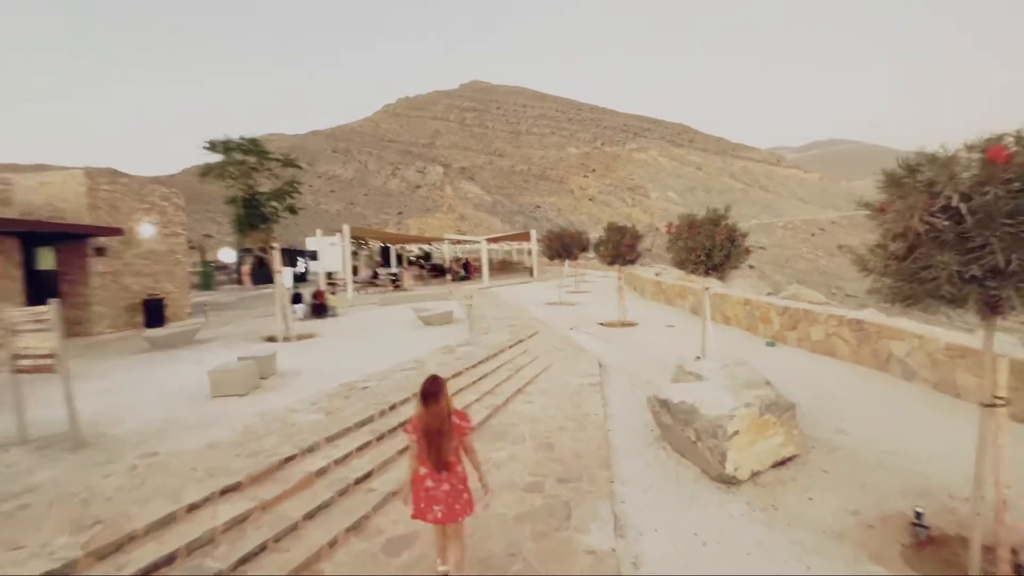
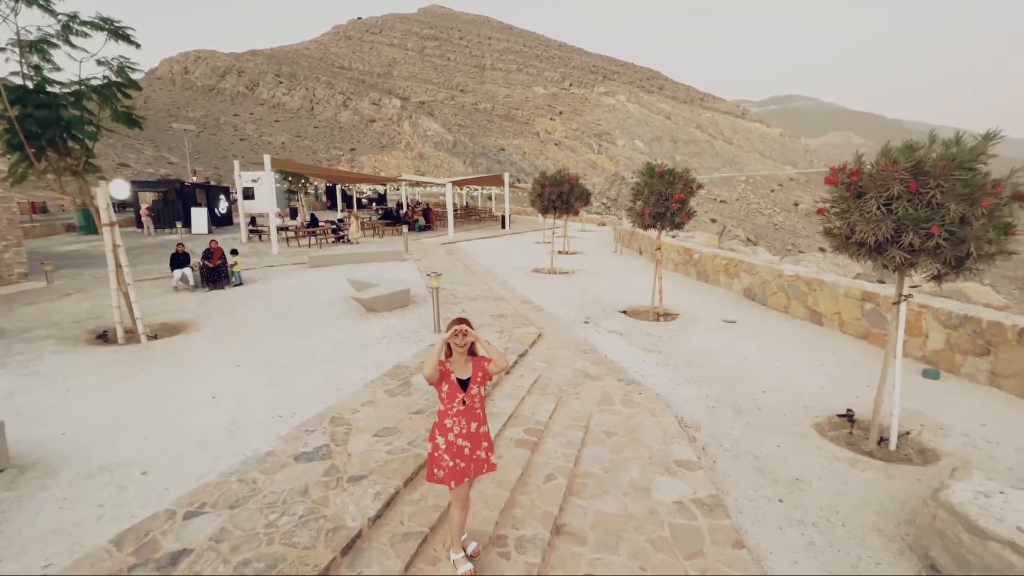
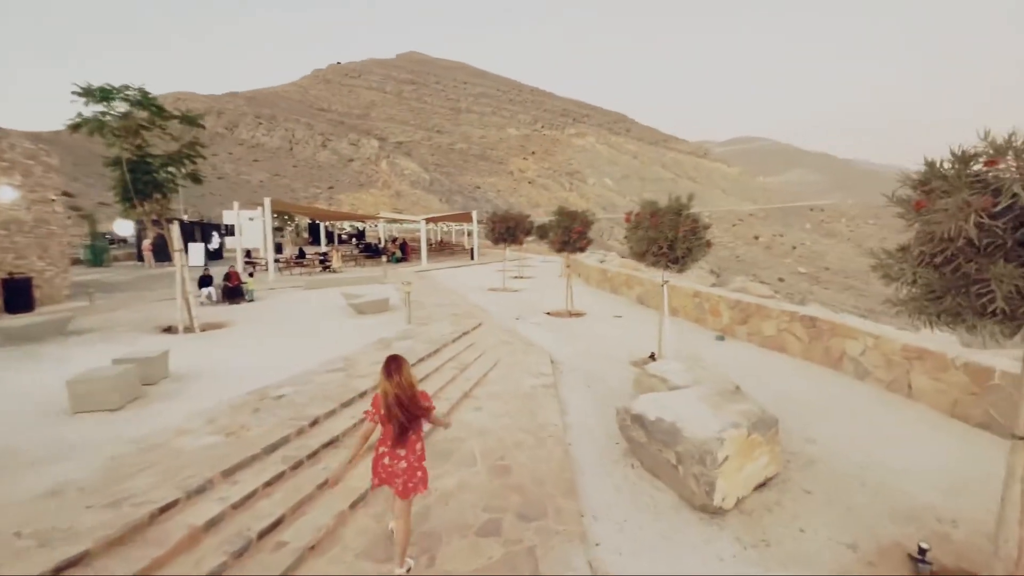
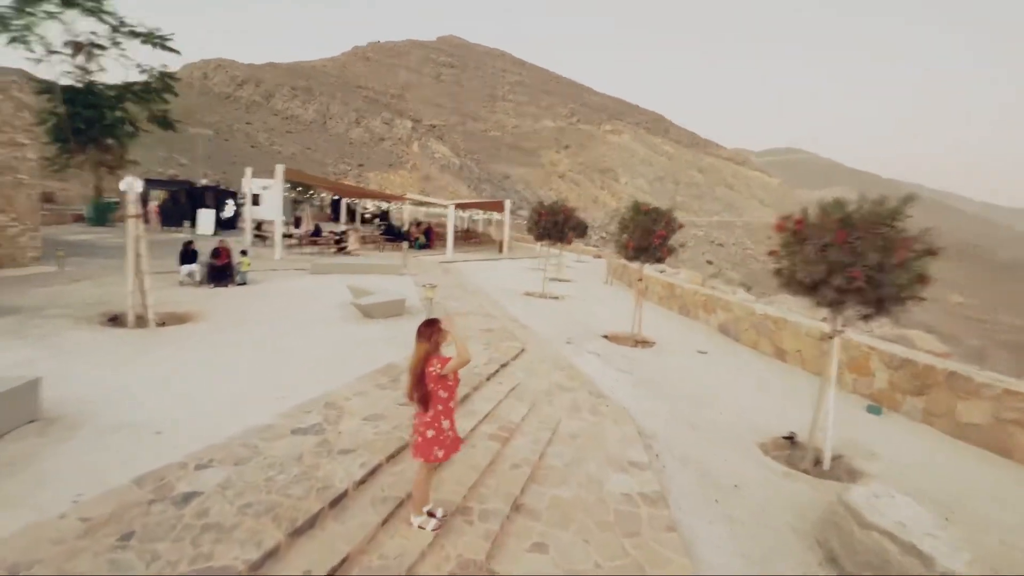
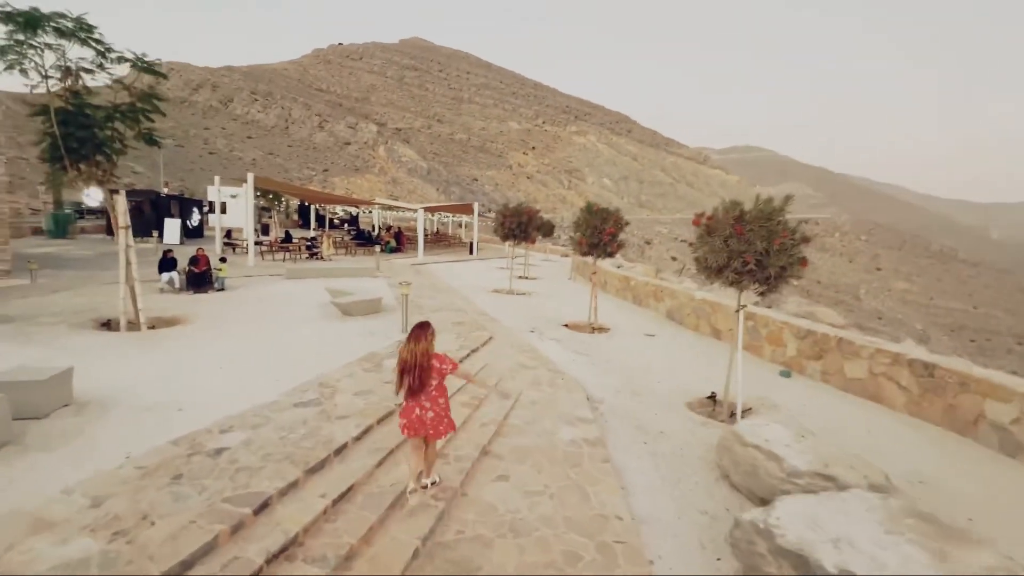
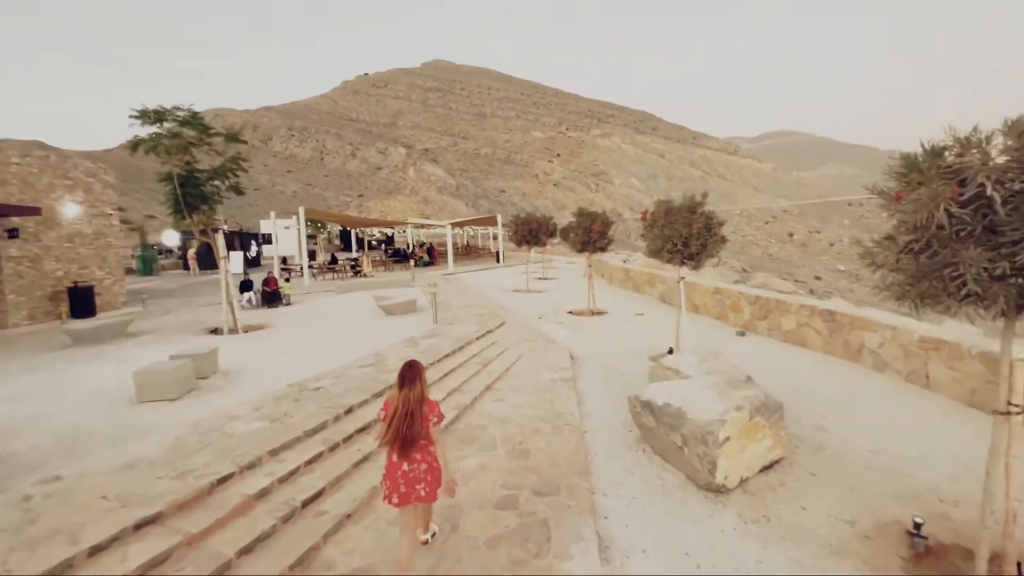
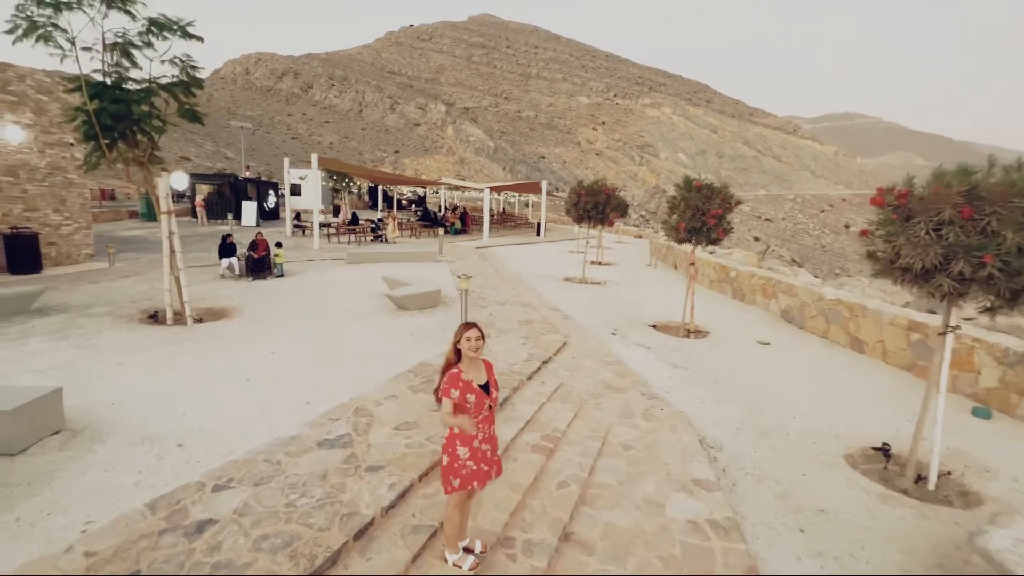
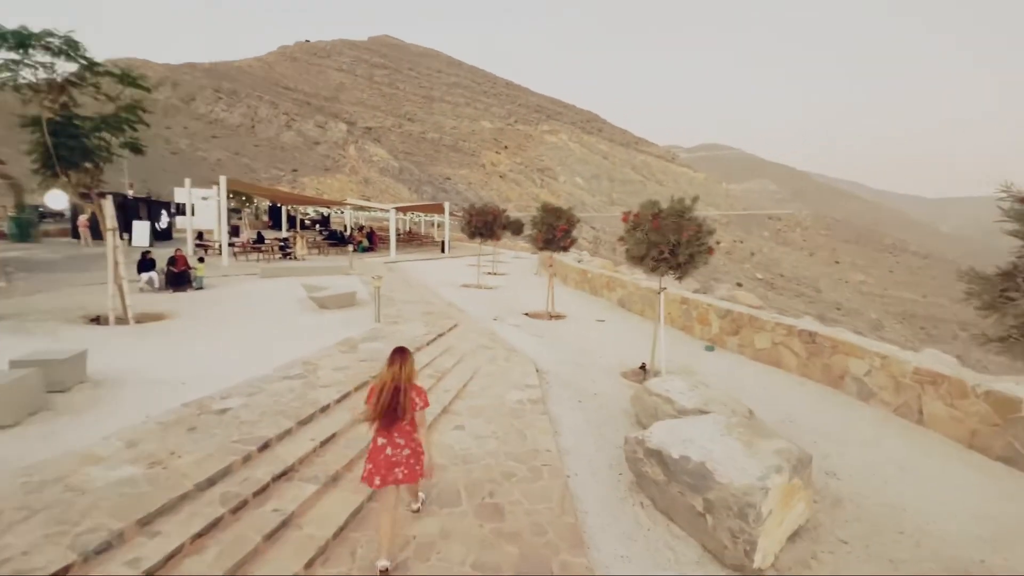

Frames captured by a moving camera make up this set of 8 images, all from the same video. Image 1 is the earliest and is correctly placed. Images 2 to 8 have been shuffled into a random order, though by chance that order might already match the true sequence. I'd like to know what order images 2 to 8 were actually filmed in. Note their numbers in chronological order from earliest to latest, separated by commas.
6, 3, 8, 5, 4, 7, 2
